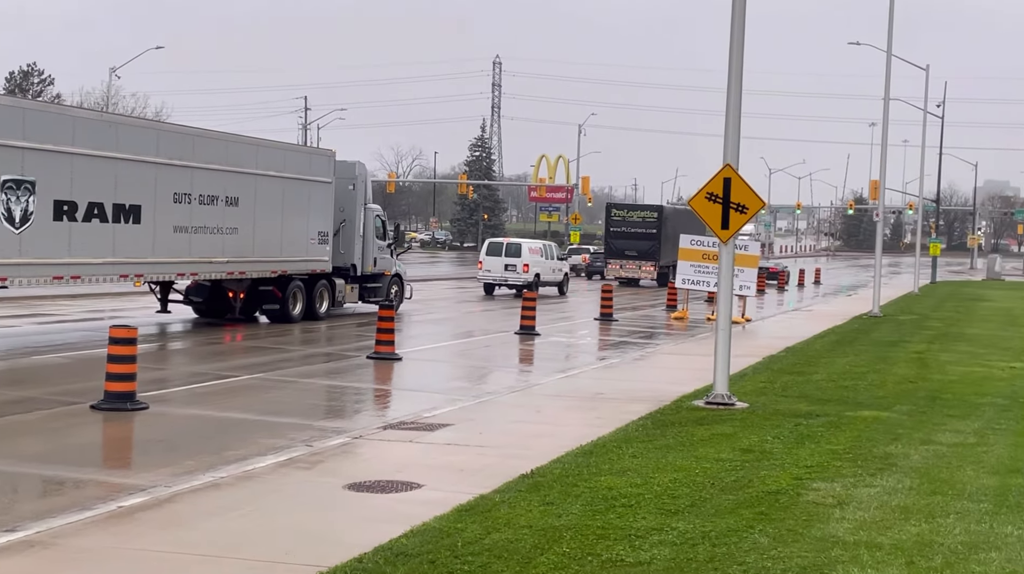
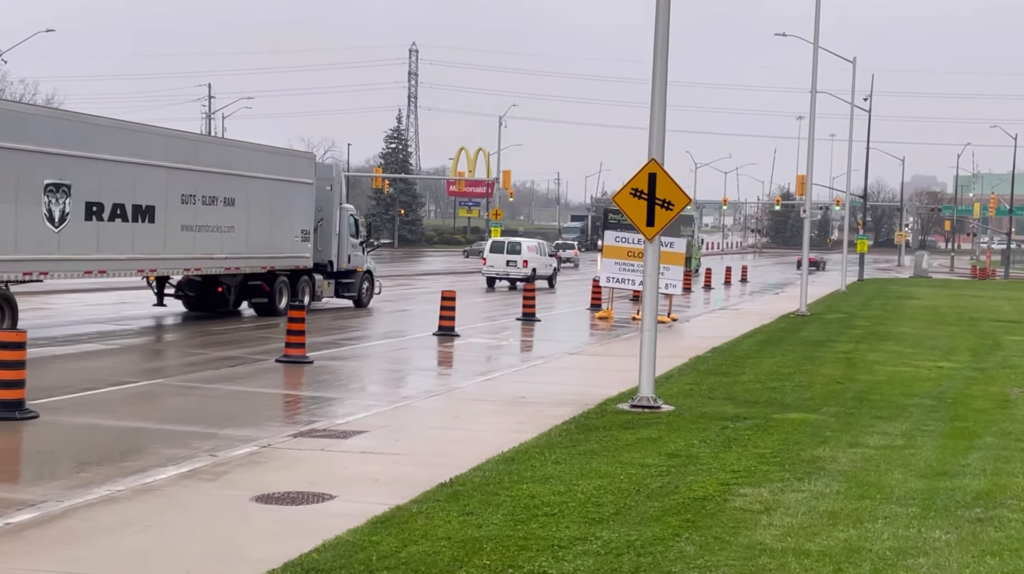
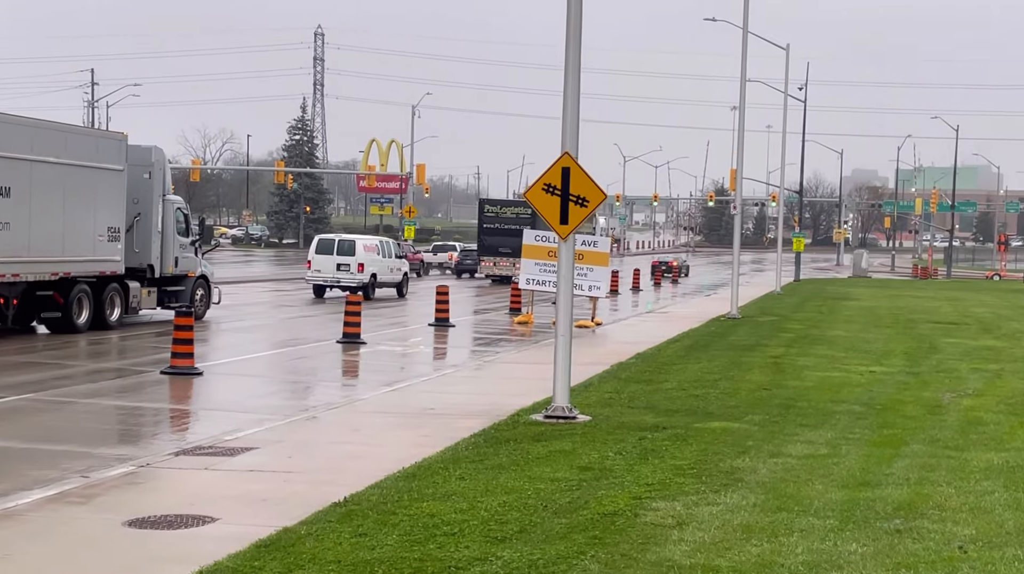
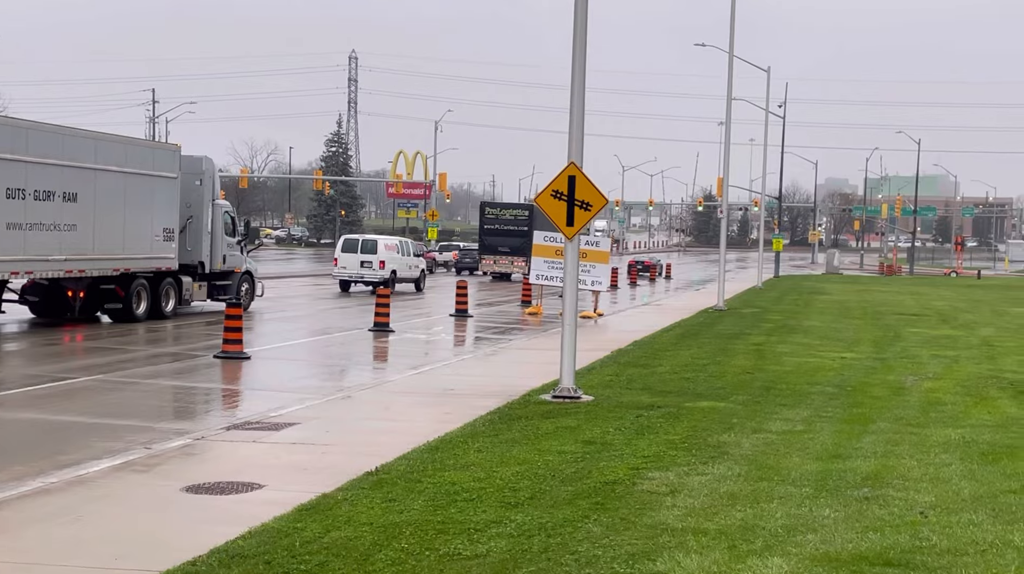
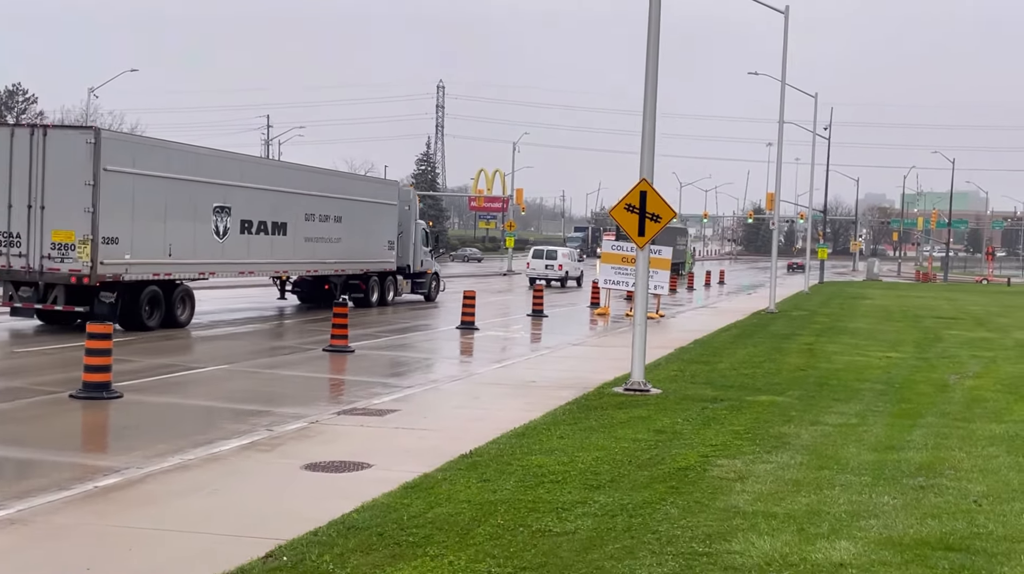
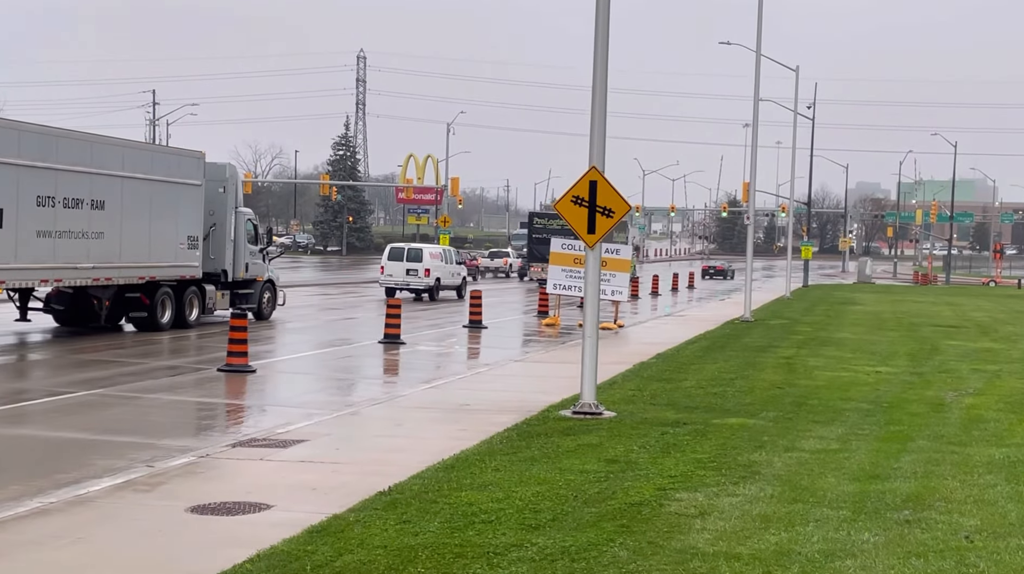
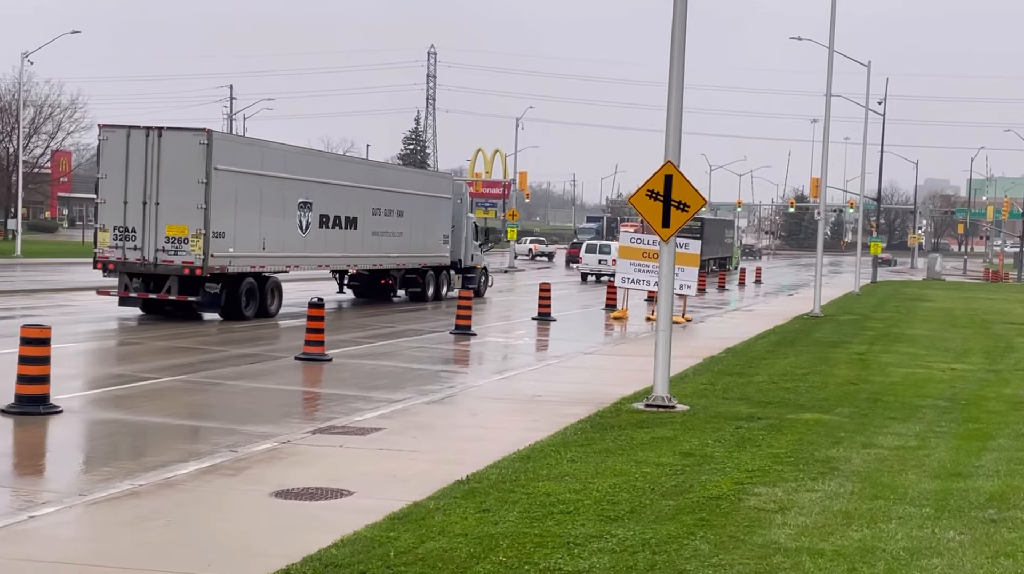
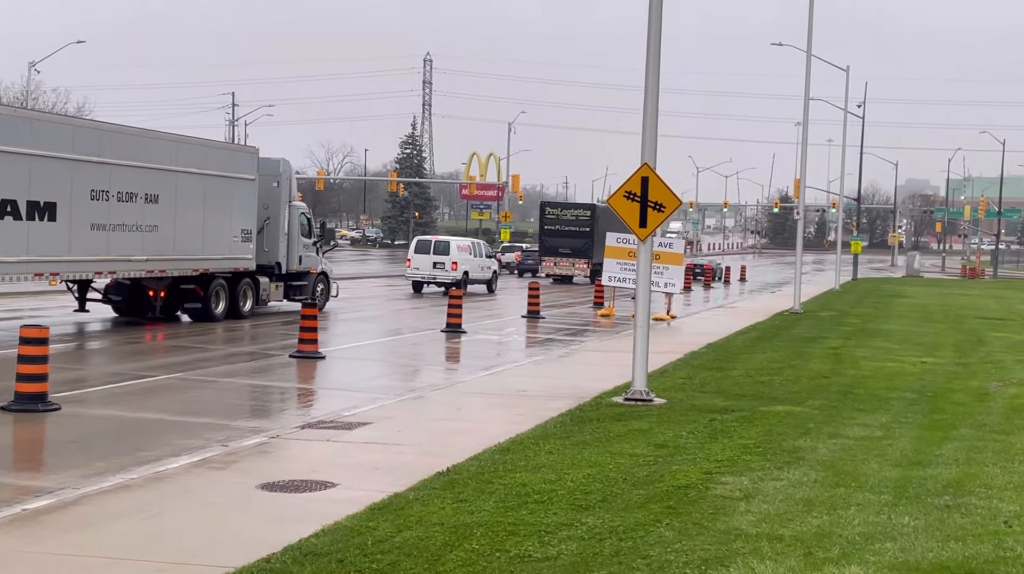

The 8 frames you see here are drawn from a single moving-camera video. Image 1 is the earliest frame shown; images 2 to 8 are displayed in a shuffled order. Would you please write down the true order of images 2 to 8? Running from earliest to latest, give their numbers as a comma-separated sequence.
8, 4, 3, 6, 2, 5, 7
